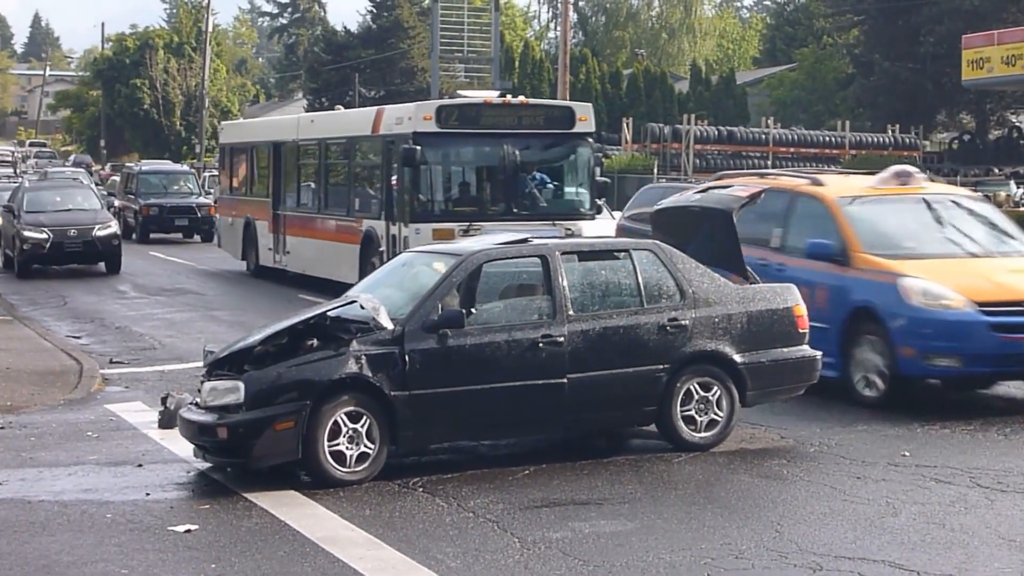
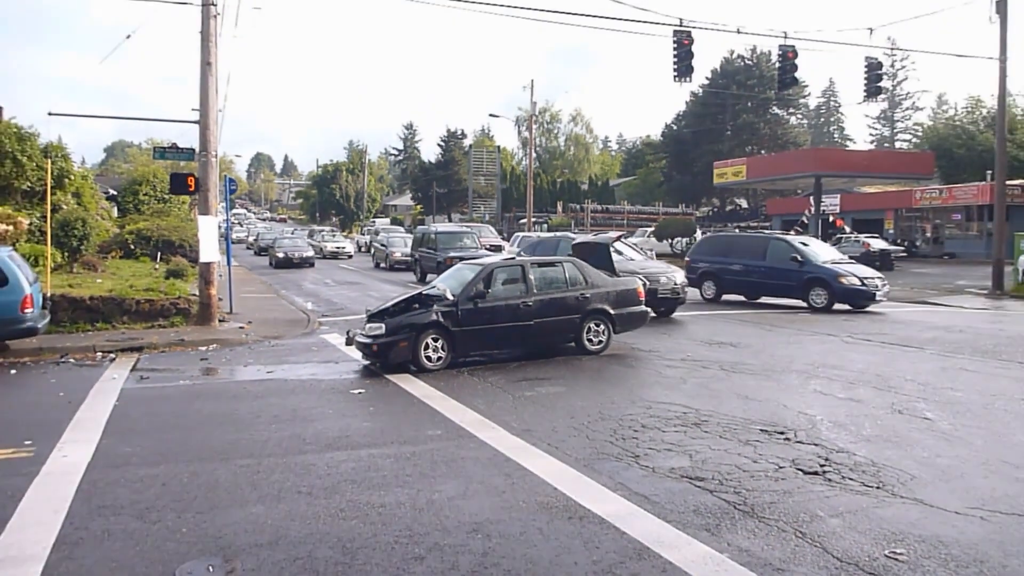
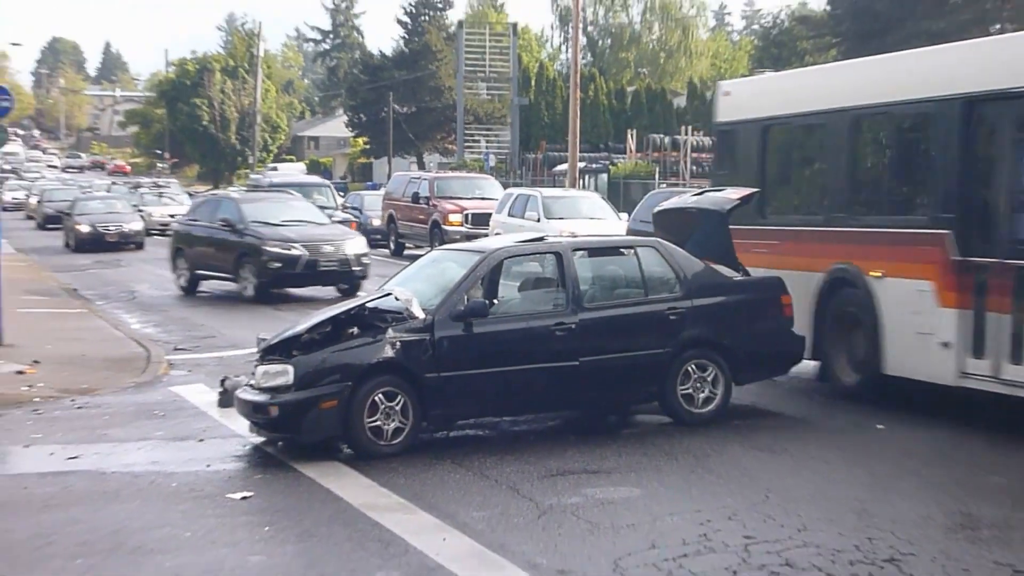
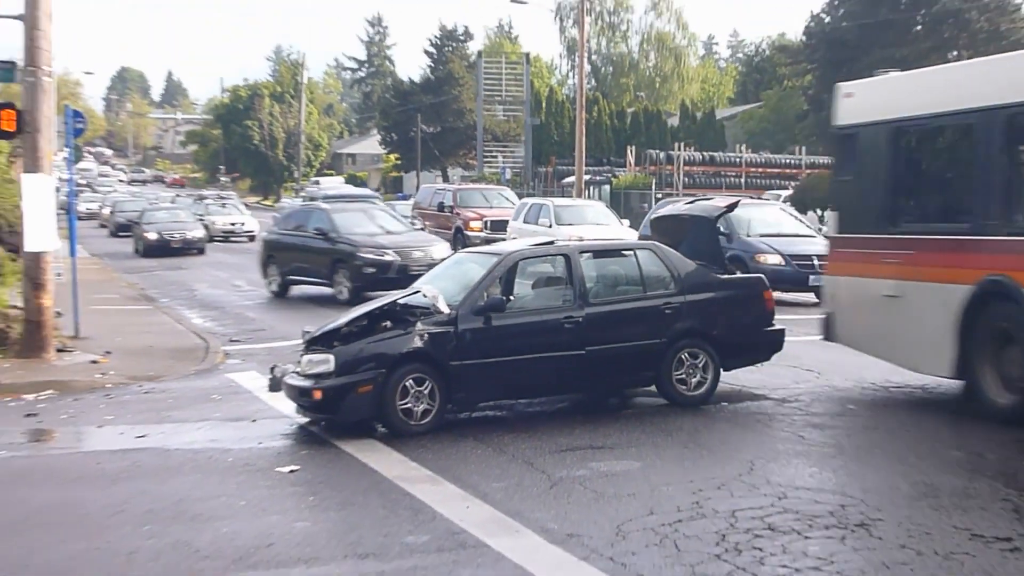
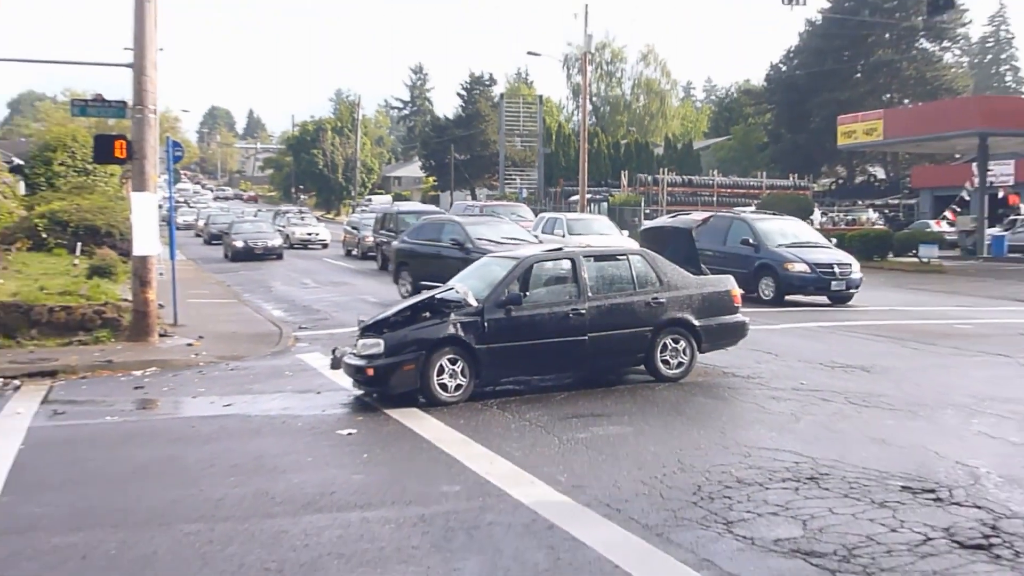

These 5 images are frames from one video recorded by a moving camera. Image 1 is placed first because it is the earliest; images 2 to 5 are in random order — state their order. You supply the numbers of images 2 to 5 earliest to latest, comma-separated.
3, 4, 5, 2
